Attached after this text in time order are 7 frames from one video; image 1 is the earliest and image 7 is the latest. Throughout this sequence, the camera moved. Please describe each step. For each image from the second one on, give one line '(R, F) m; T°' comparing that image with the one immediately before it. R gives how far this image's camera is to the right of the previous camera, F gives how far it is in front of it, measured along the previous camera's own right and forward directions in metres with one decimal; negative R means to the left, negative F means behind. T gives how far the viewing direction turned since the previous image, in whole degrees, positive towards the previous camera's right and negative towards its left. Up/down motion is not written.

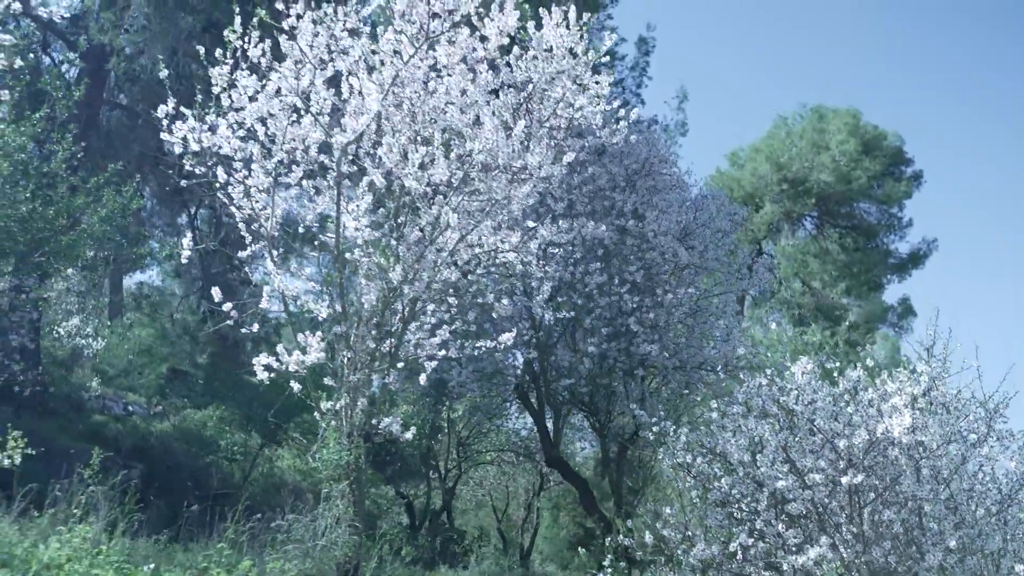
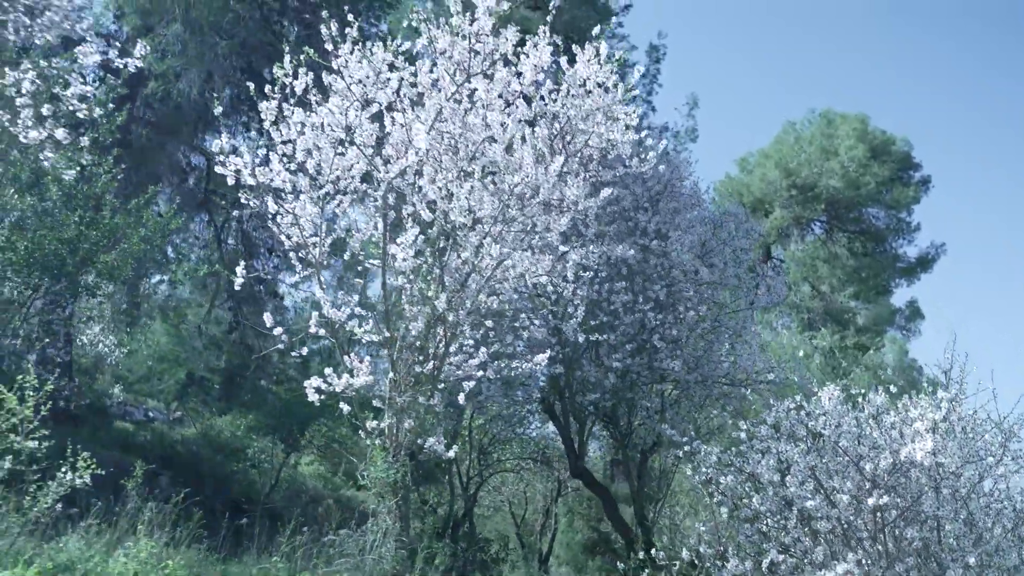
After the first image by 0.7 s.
(-0.2, -0.4) m; 0°
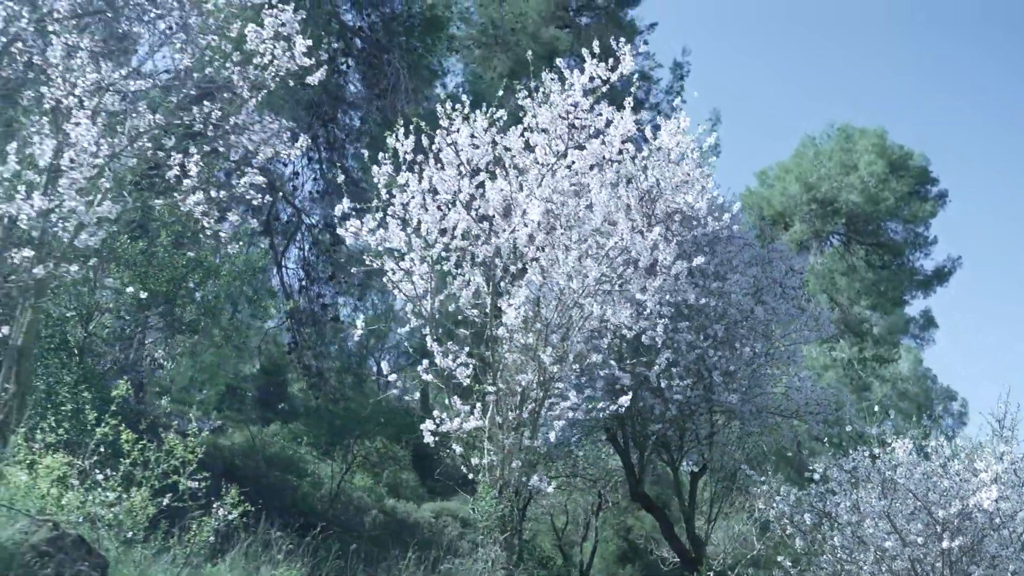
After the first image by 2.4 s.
(-0.8, -0.9) m; 0°
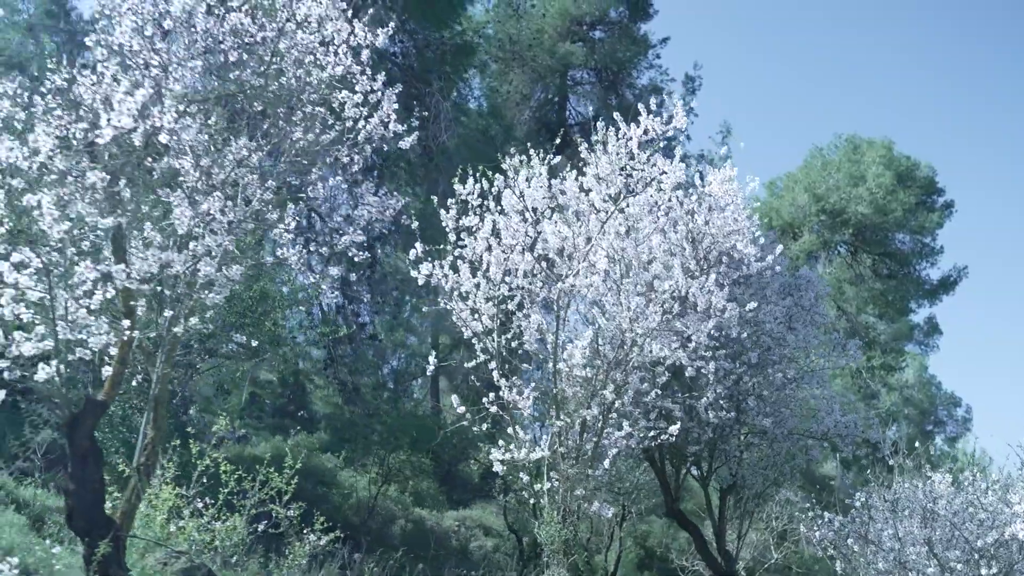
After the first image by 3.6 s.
(-0.6, -0.7) m; 0°
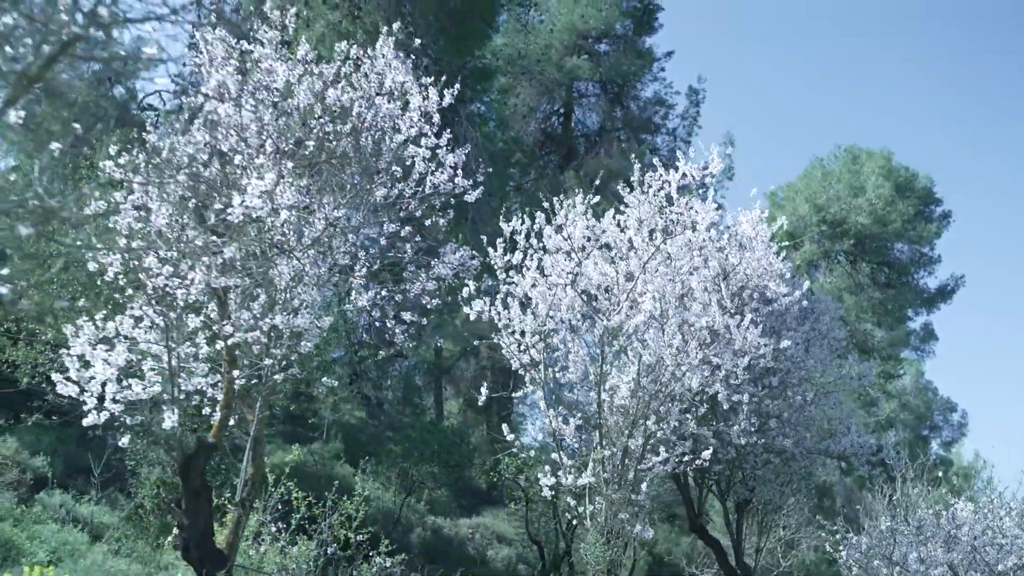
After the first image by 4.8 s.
(-0.5, -0.7) m; 0°
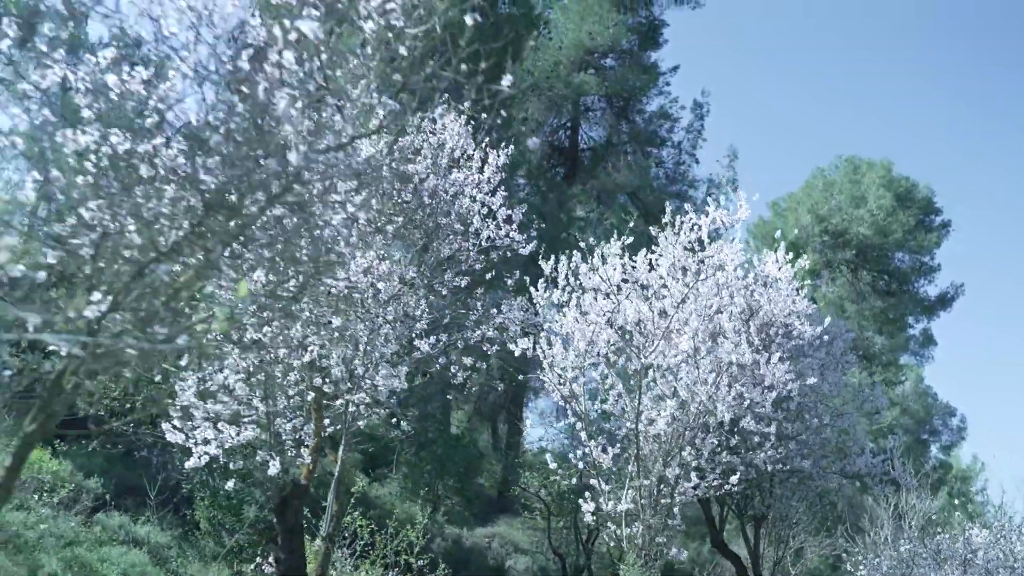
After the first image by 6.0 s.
(-0.5, -0.8) m; 0°
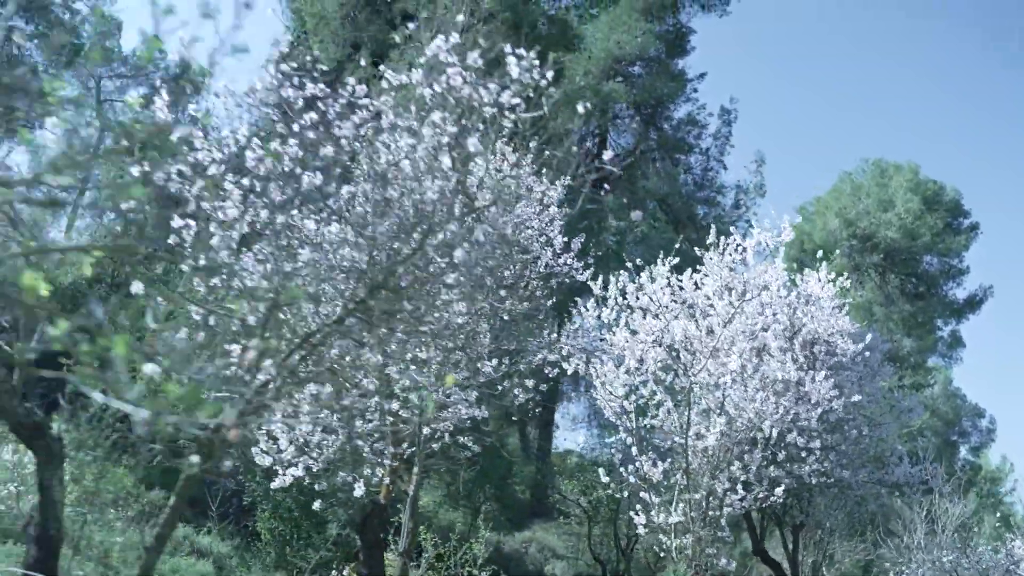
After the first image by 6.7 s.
(-0.4, -0.5) m; -1°
